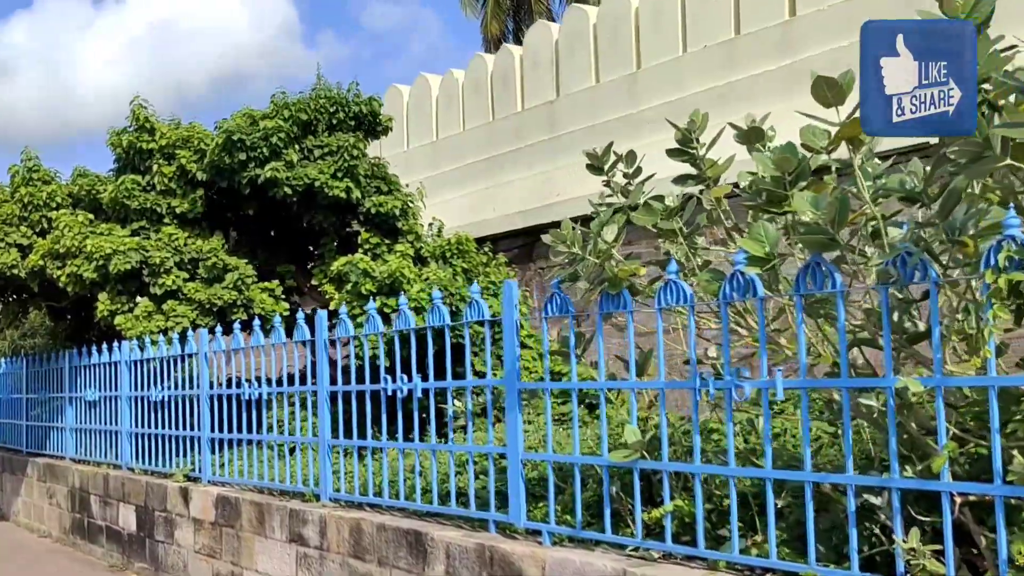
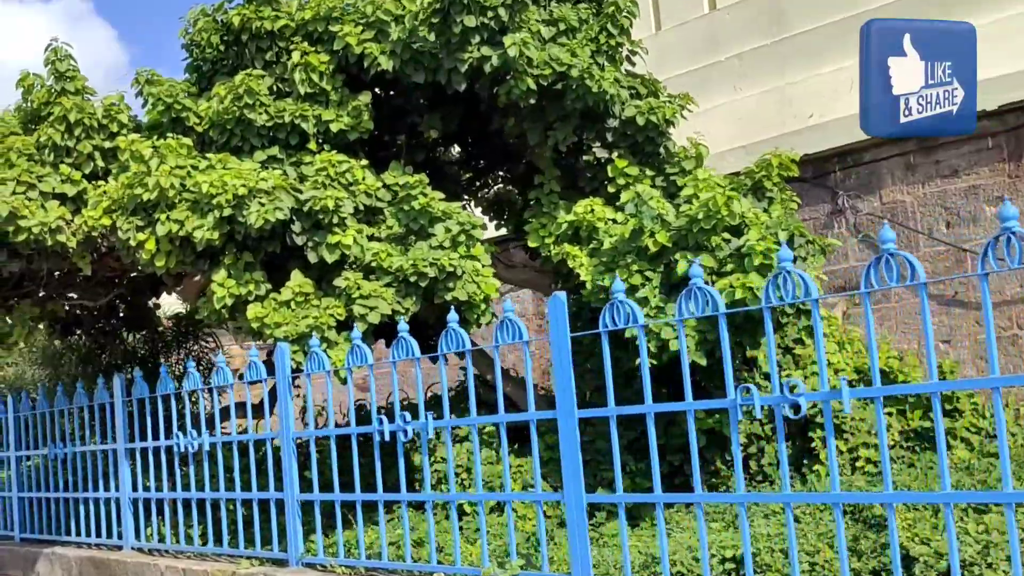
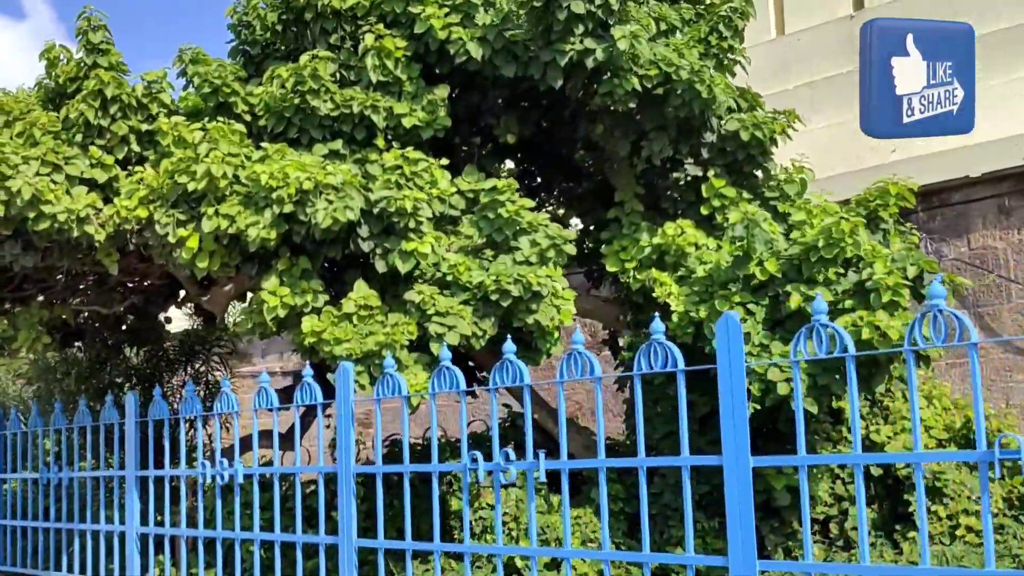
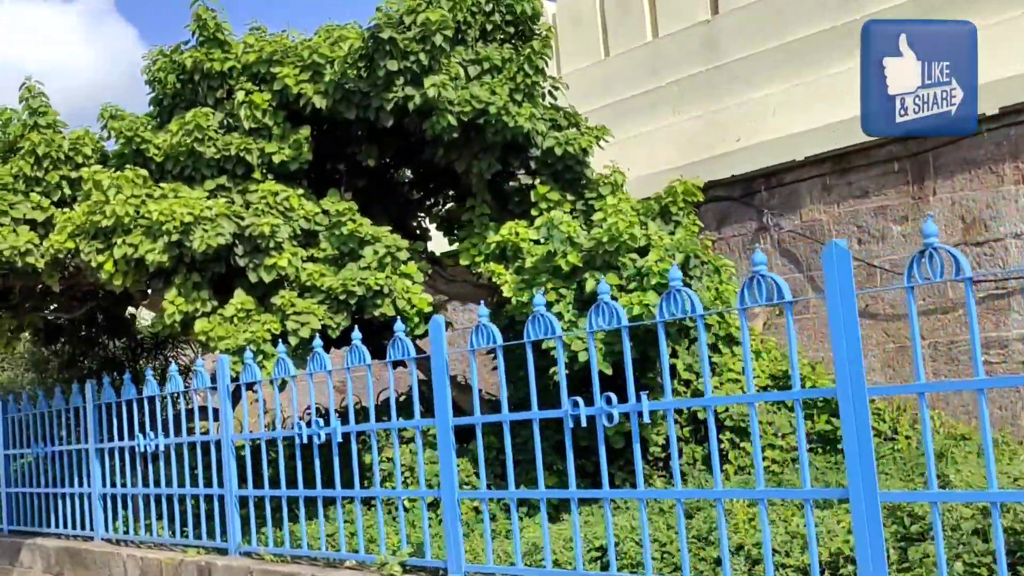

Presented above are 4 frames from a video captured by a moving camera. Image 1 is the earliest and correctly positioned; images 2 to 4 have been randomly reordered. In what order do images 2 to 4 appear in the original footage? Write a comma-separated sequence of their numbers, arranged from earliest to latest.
4, 2, 3
